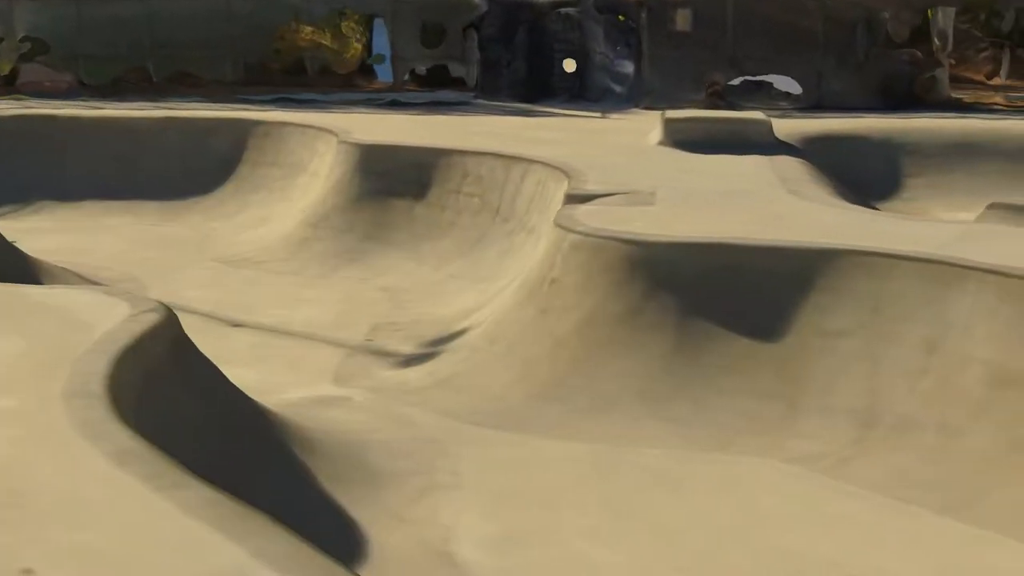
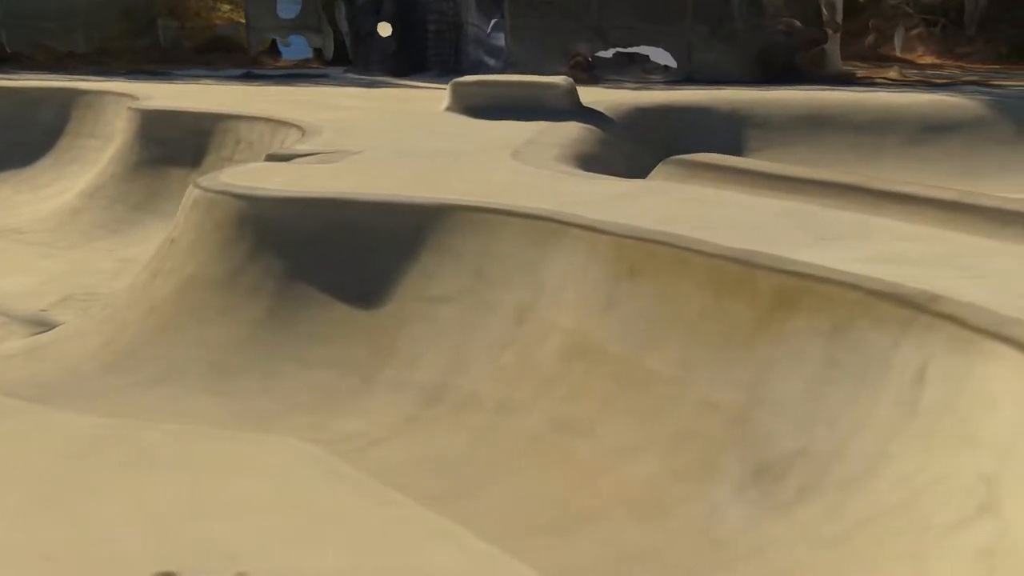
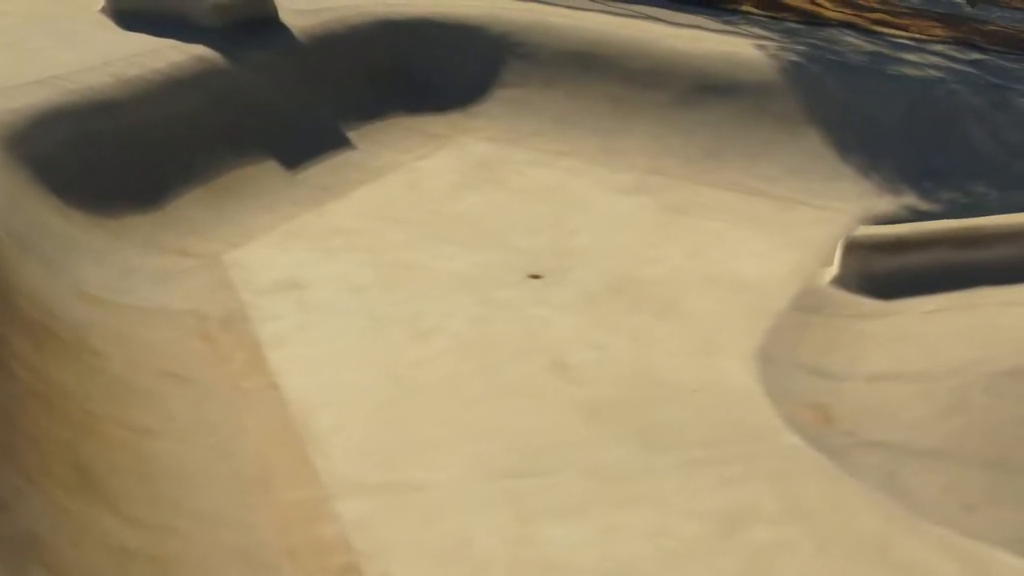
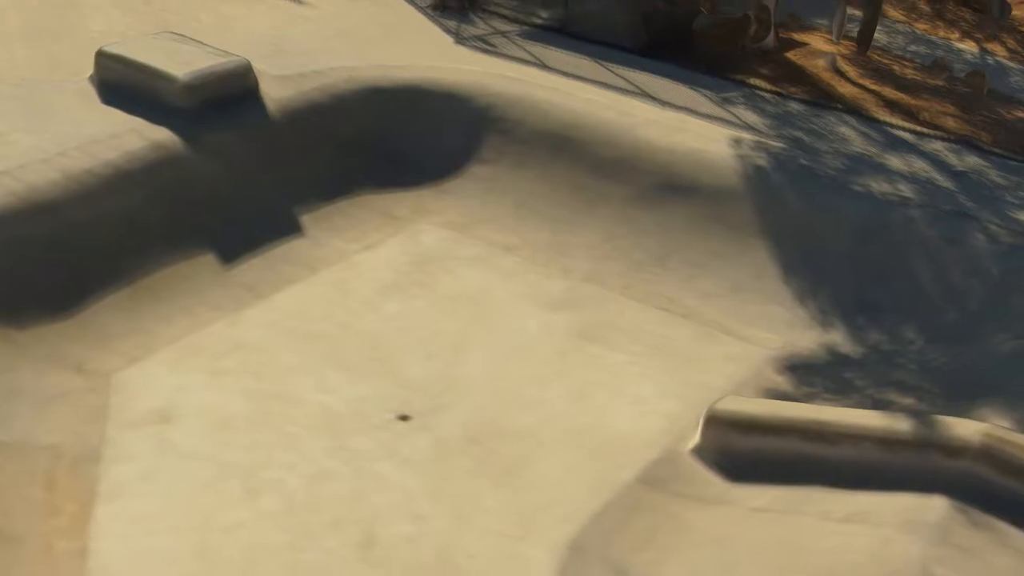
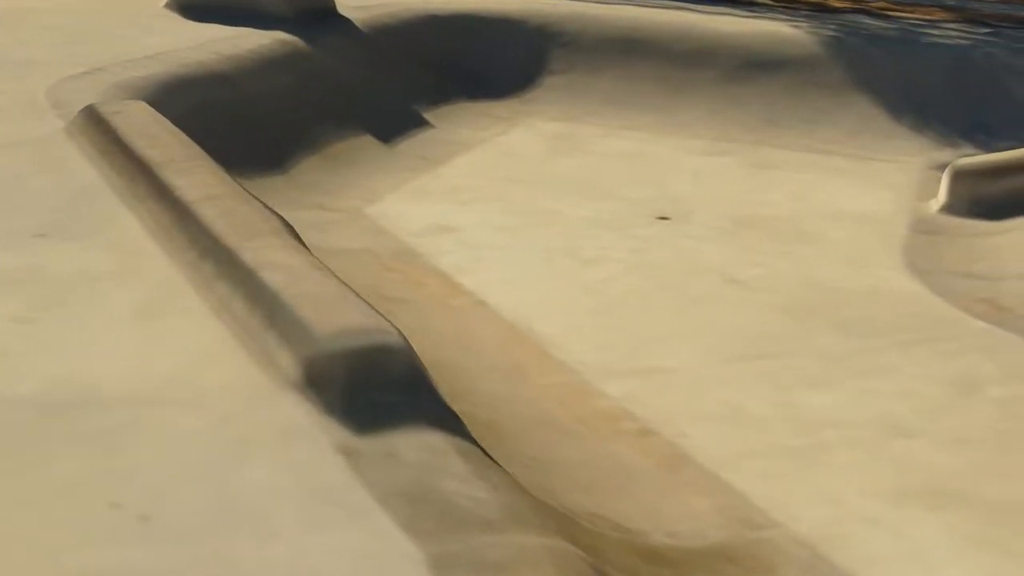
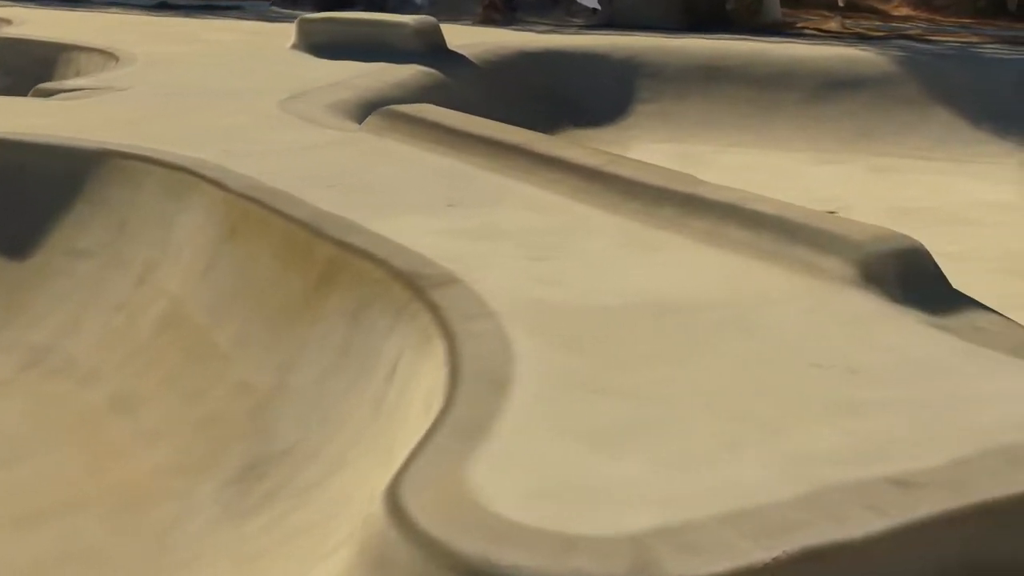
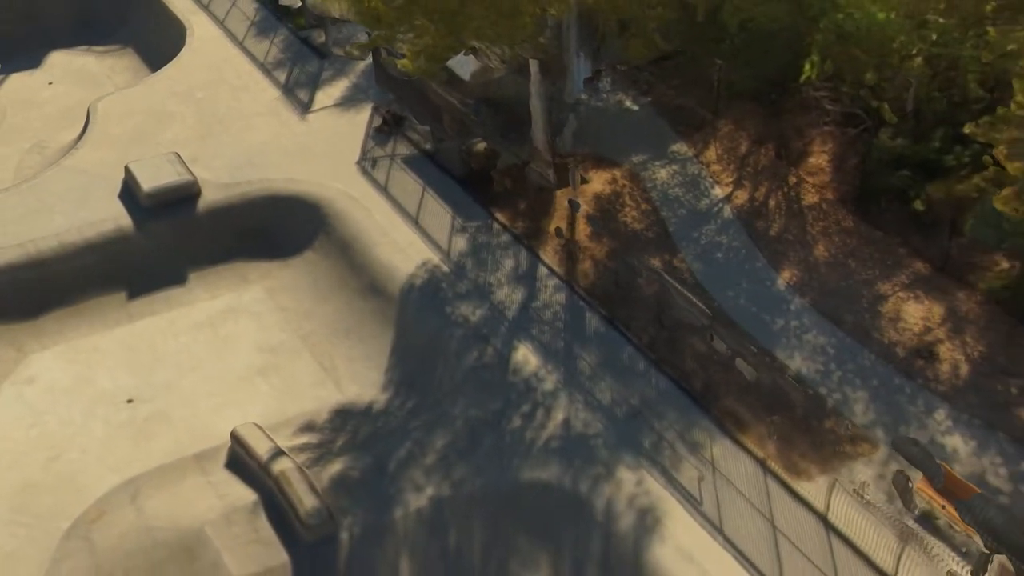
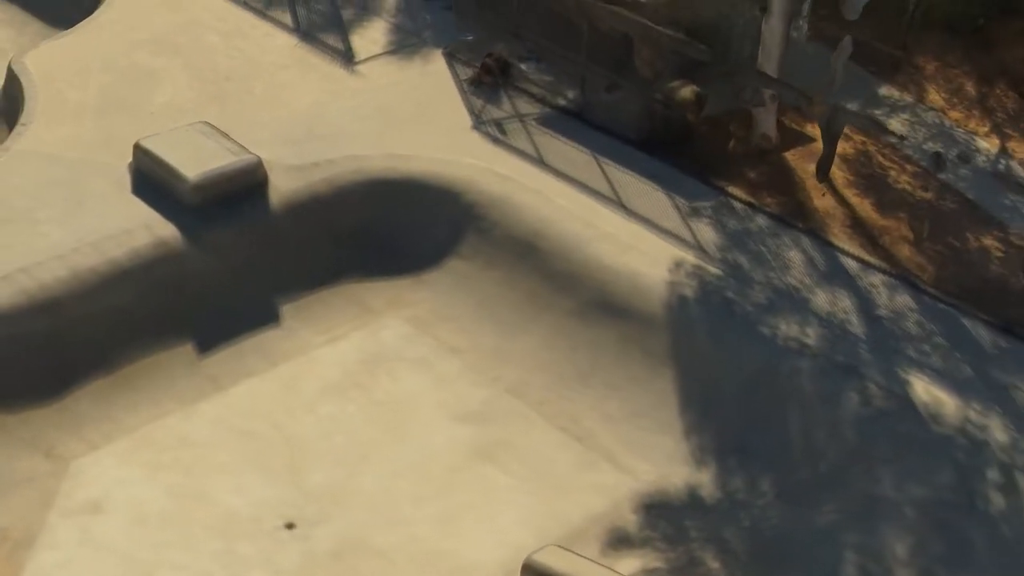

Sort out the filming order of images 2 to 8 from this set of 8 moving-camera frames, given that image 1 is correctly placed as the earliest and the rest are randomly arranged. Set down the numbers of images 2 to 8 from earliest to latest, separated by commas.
2, 6, 5, 3, 4, 8, 7
